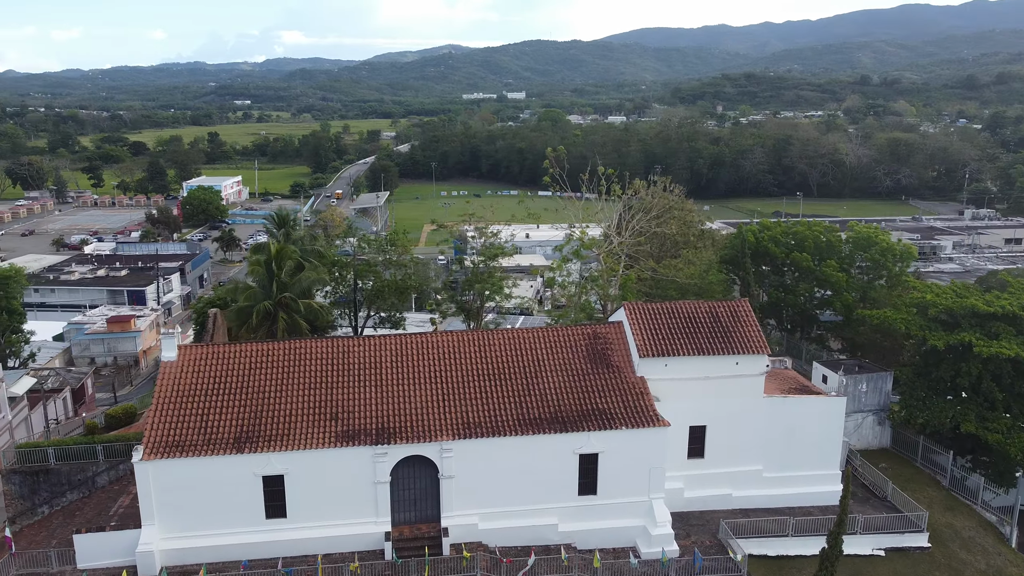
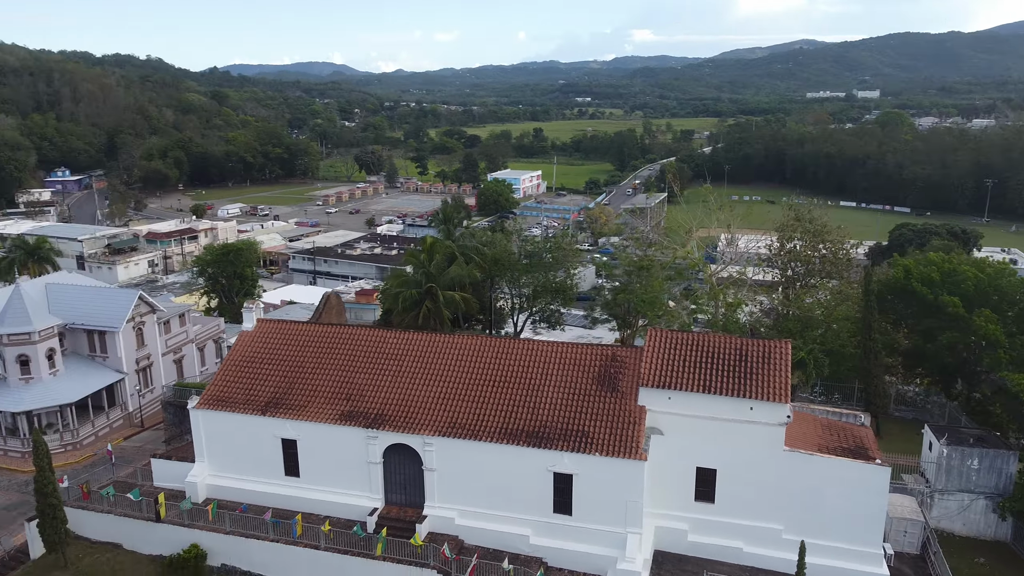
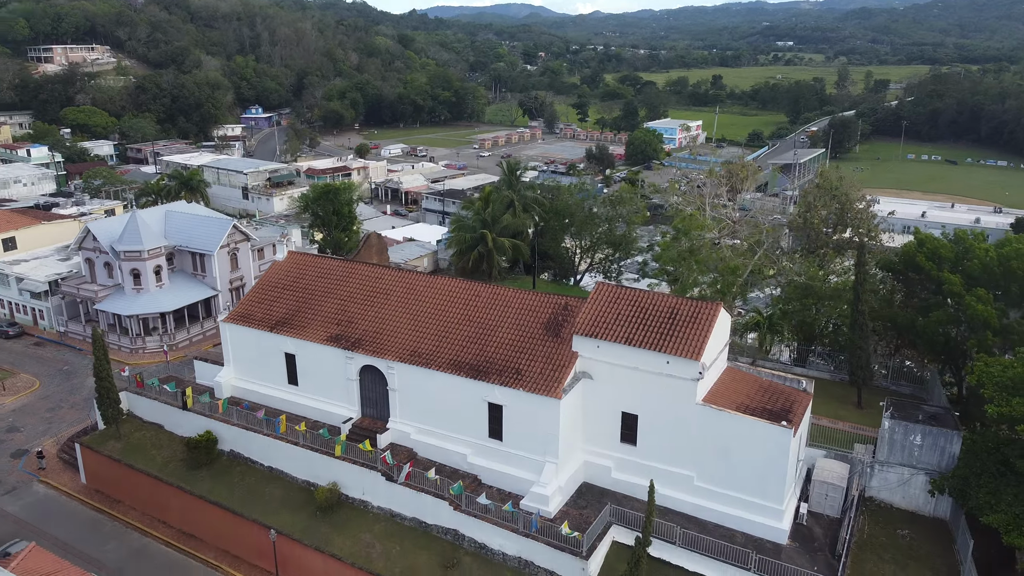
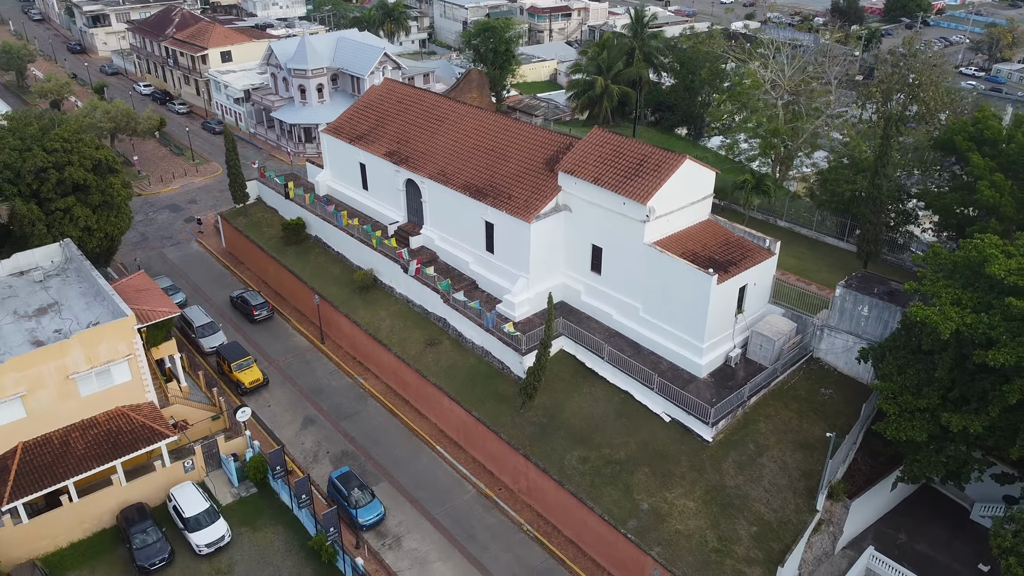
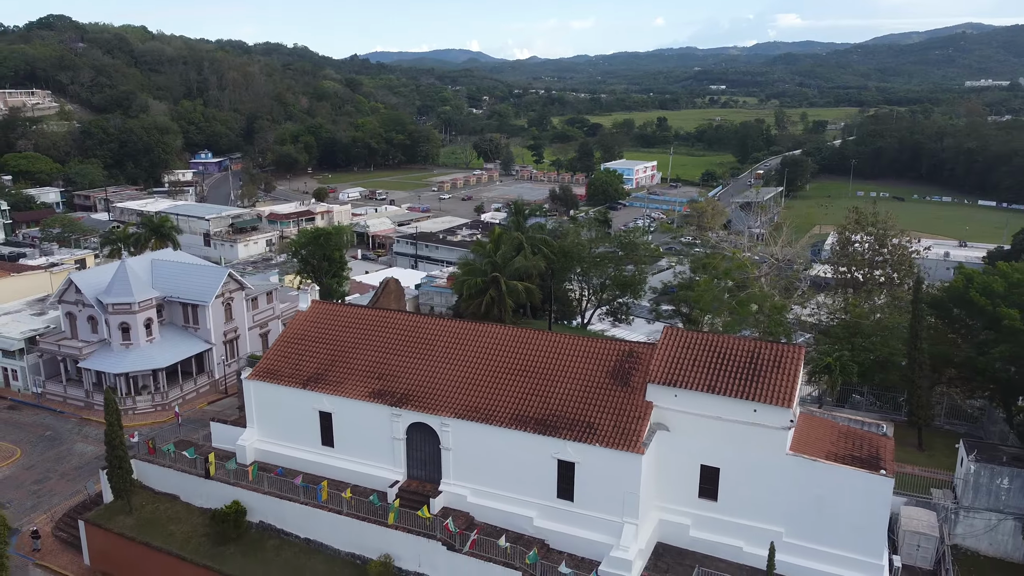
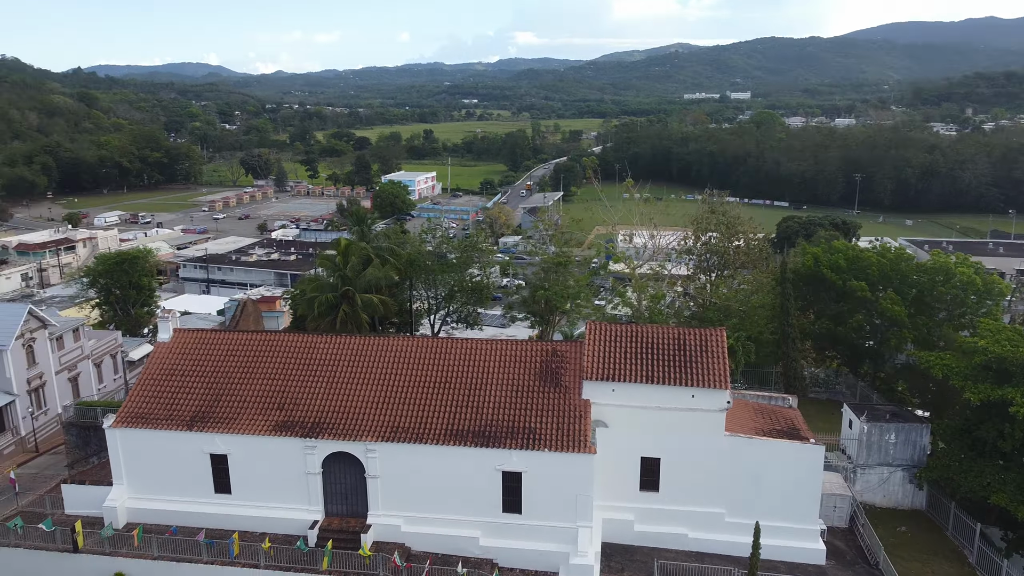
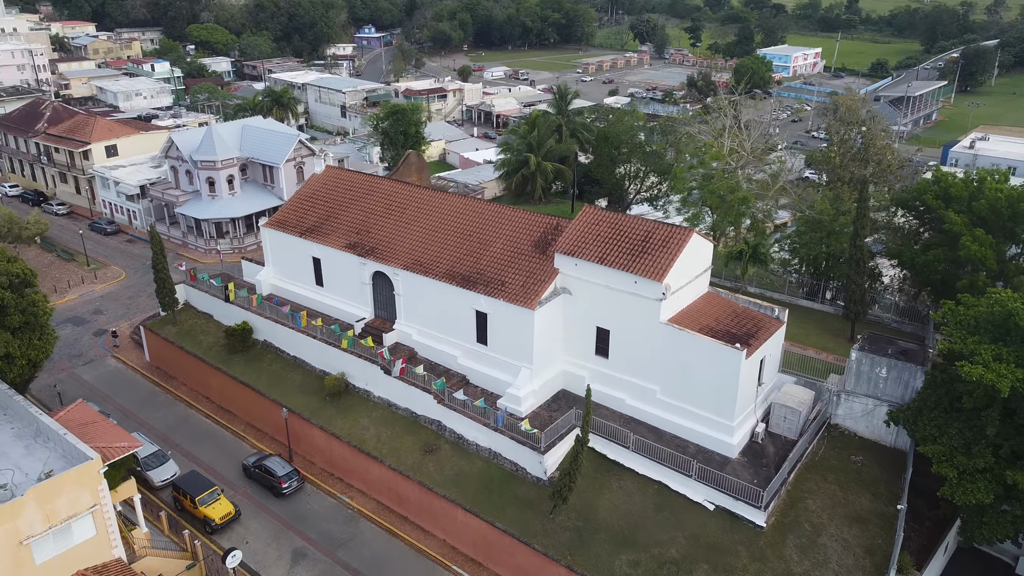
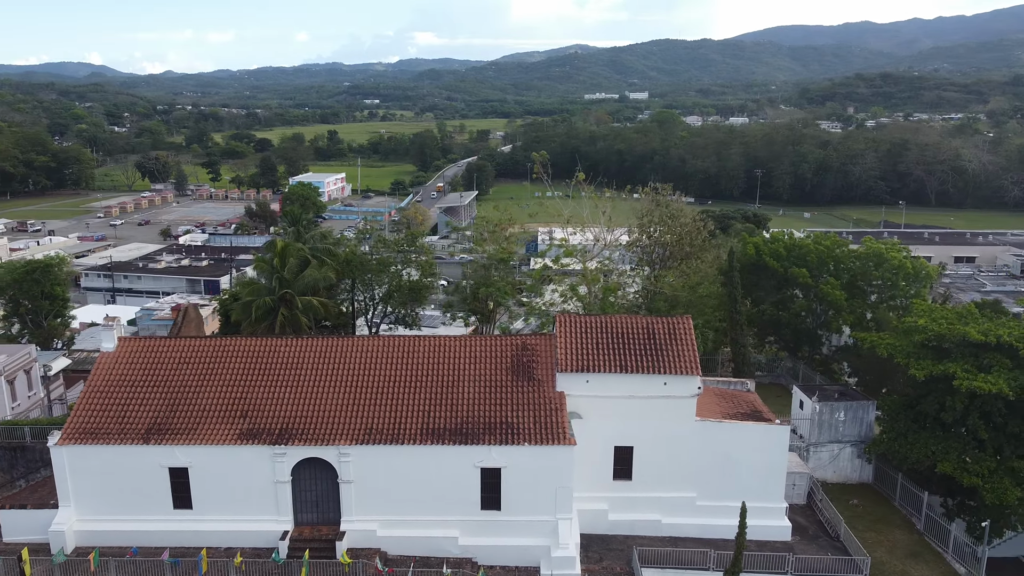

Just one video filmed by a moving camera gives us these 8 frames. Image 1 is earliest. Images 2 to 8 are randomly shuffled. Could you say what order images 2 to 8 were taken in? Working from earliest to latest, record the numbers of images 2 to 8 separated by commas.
8, 6, 2, 5, 3, 7, 4
